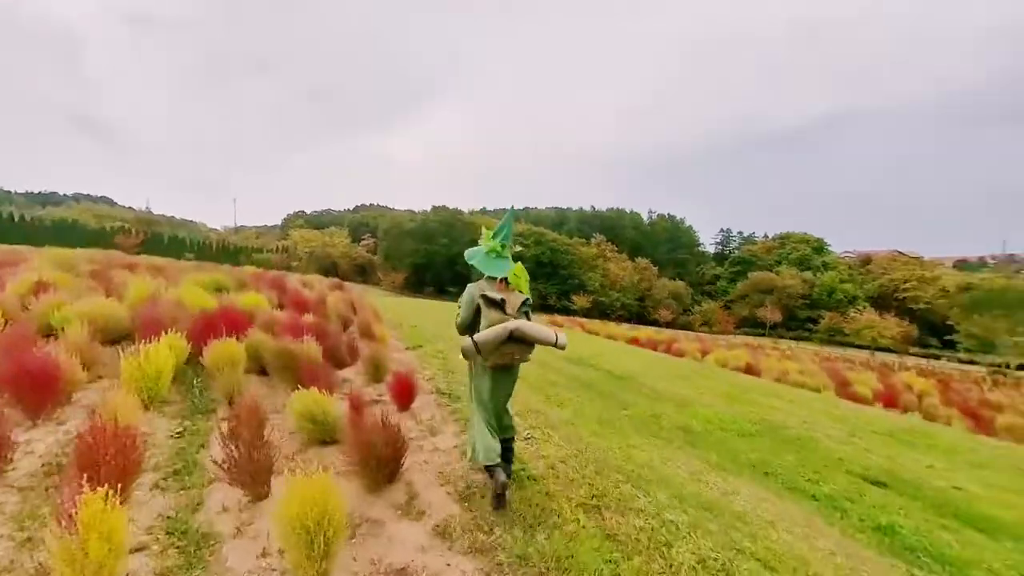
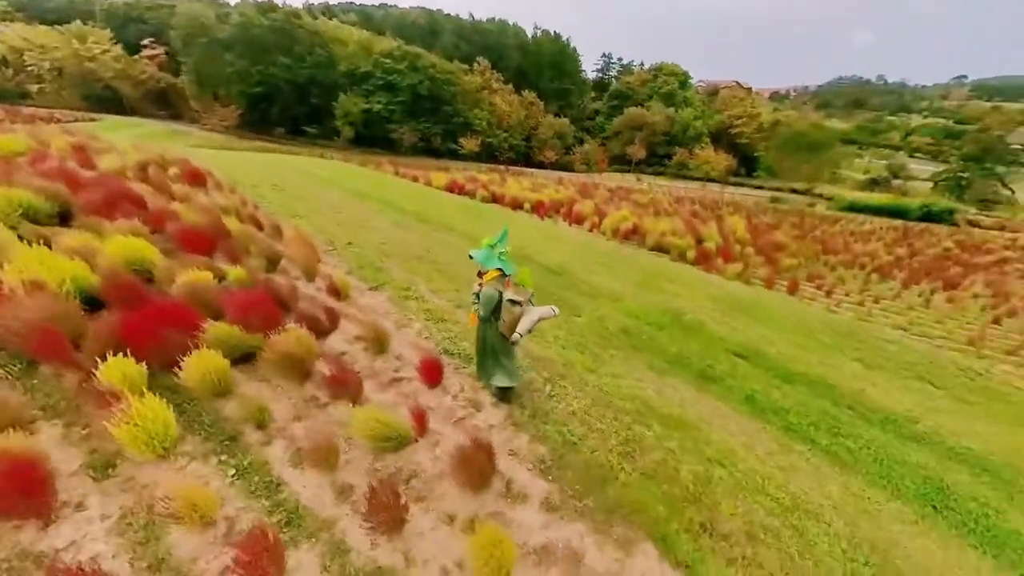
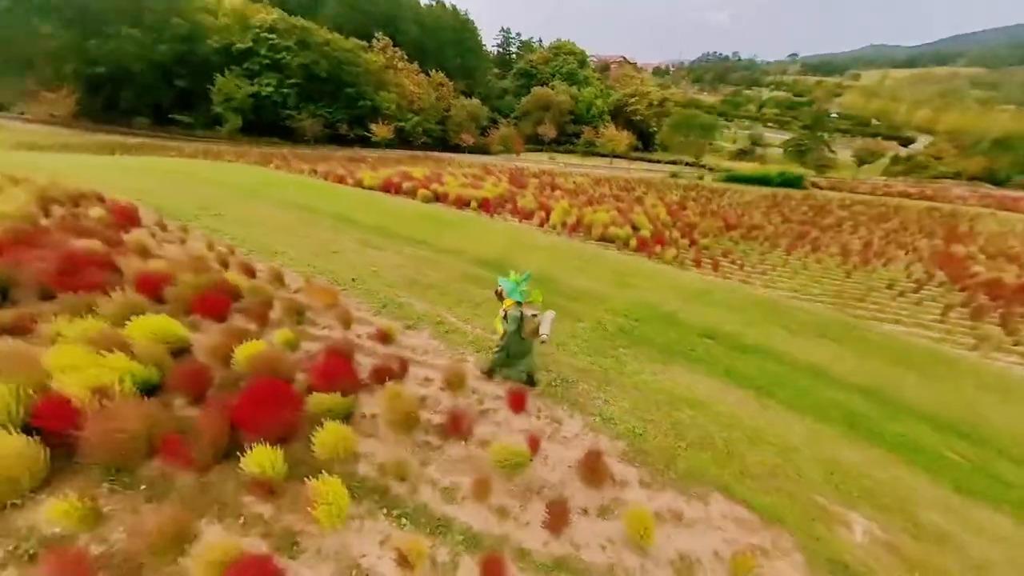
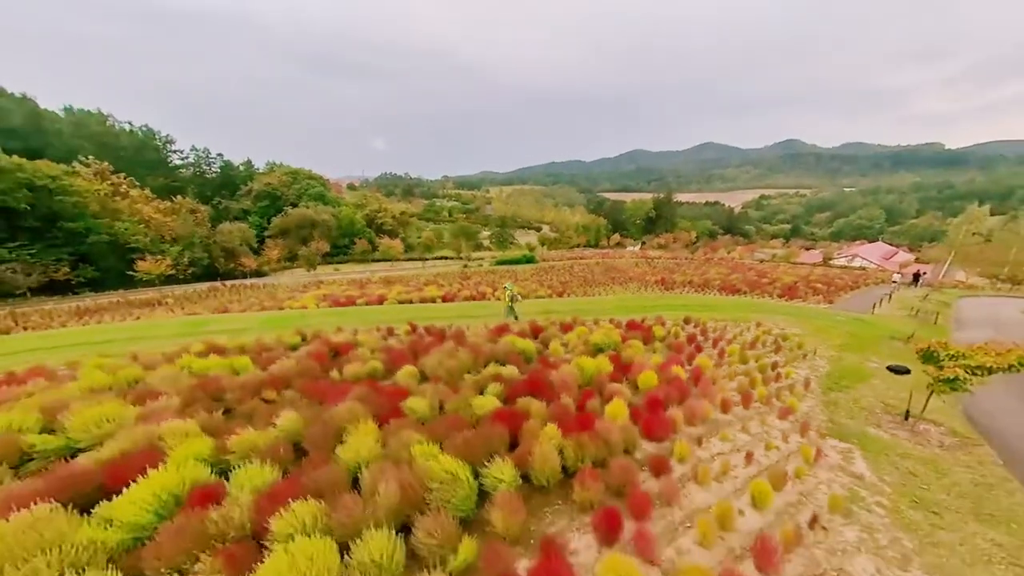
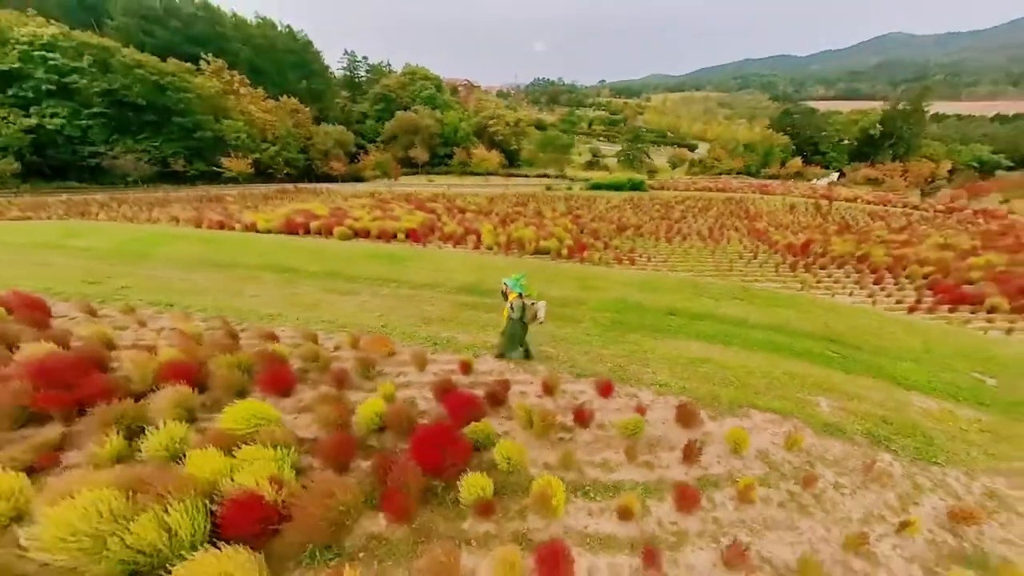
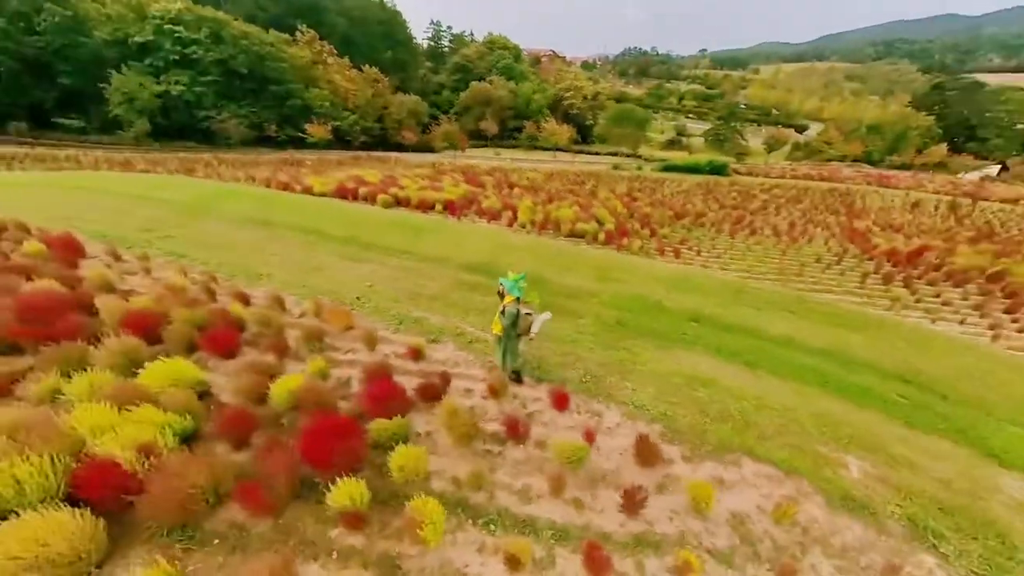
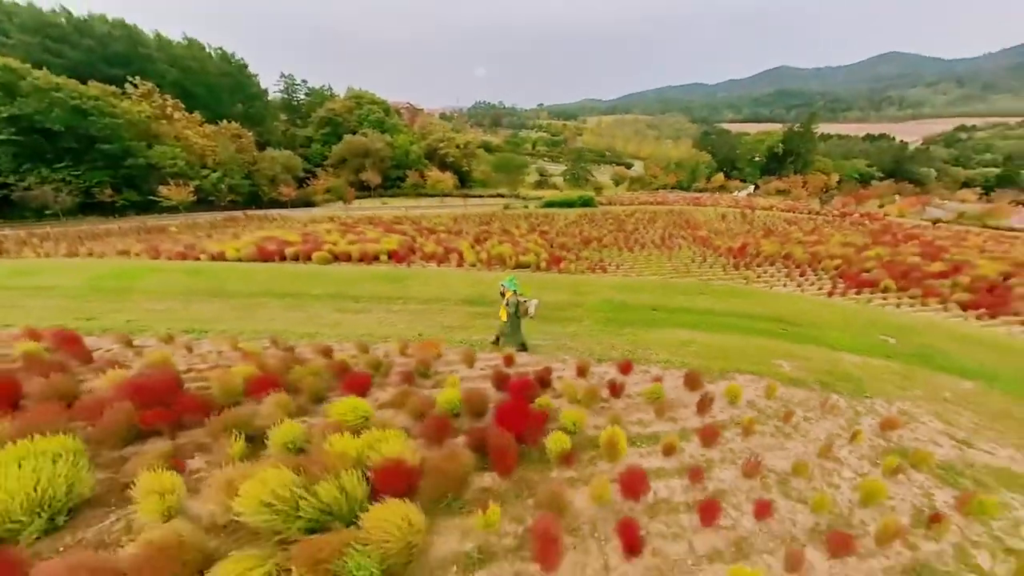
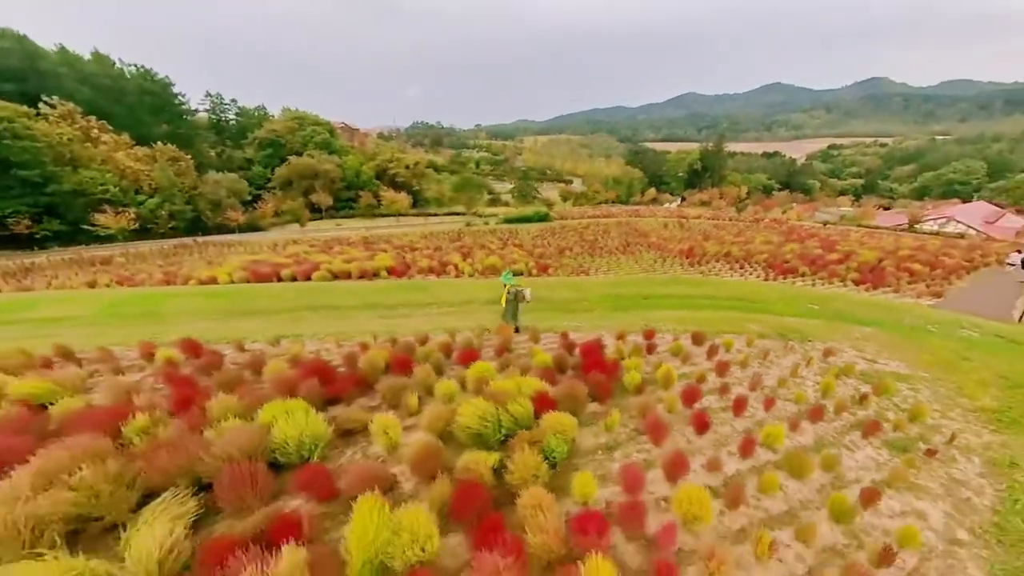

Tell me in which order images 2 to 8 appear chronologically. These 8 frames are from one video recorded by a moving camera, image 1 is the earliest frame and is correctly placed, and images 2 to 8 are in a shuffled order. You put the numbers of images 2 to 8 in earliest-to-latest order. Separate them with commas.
2, 3, 6, 5, 7, 8, 4
